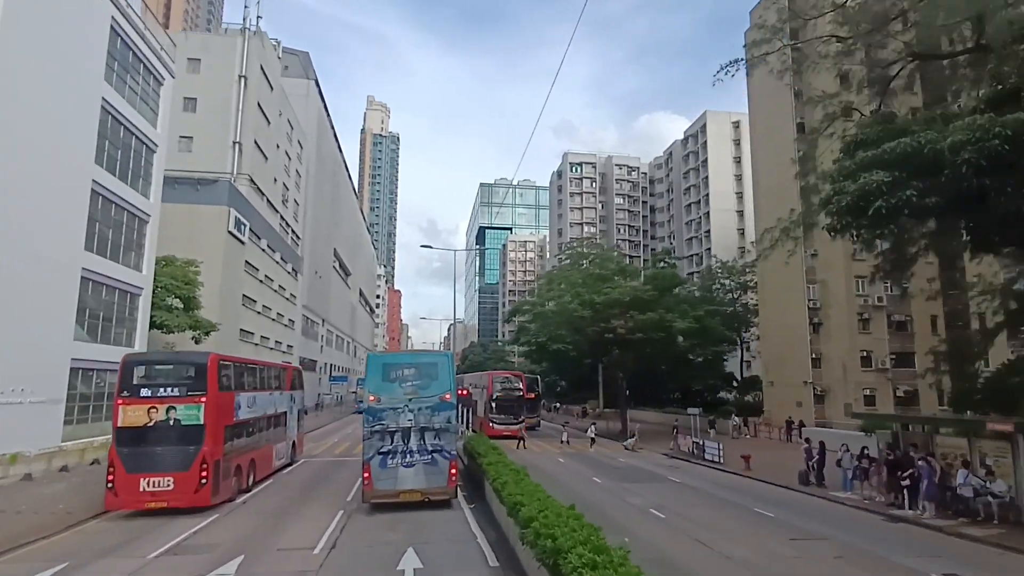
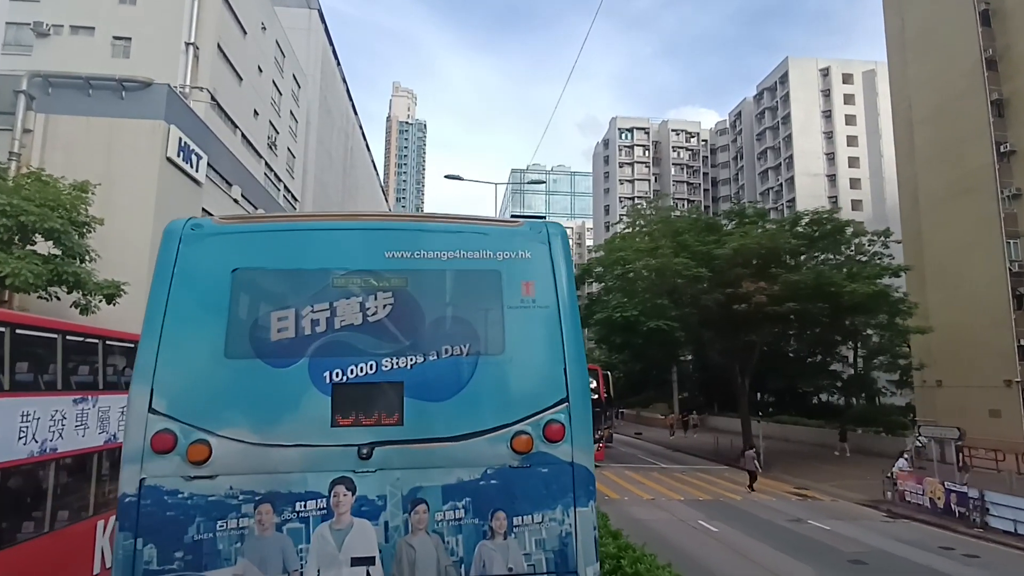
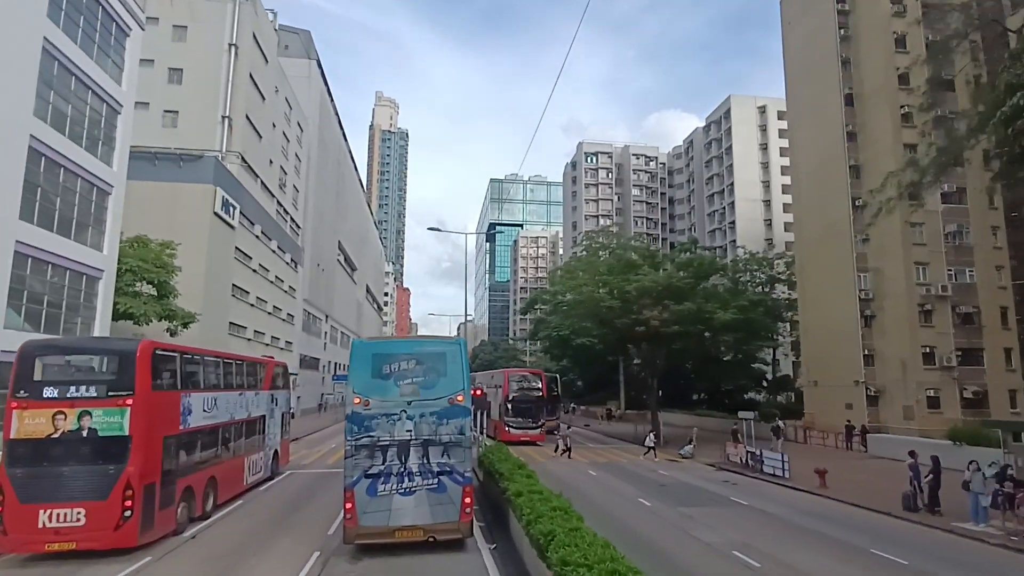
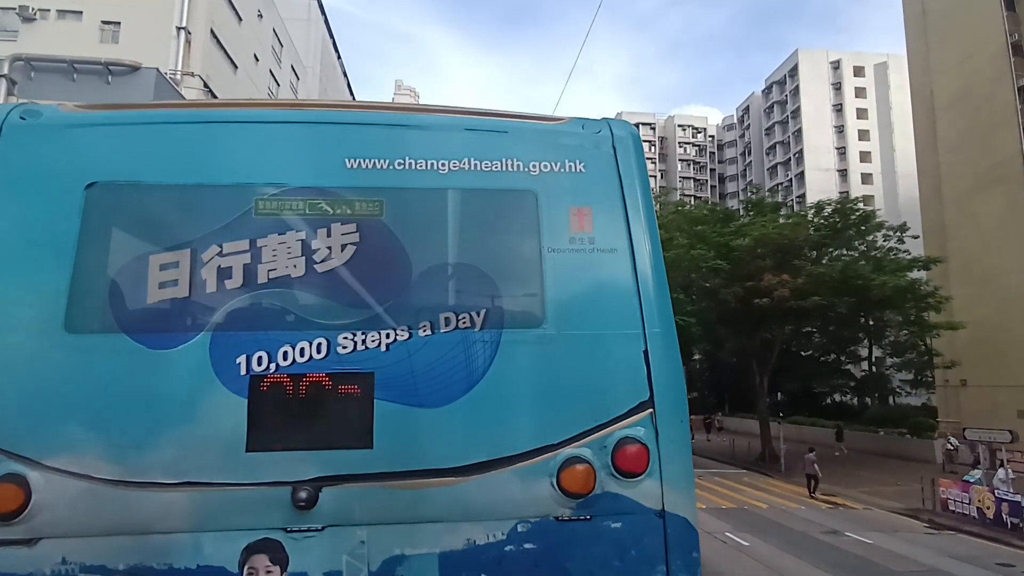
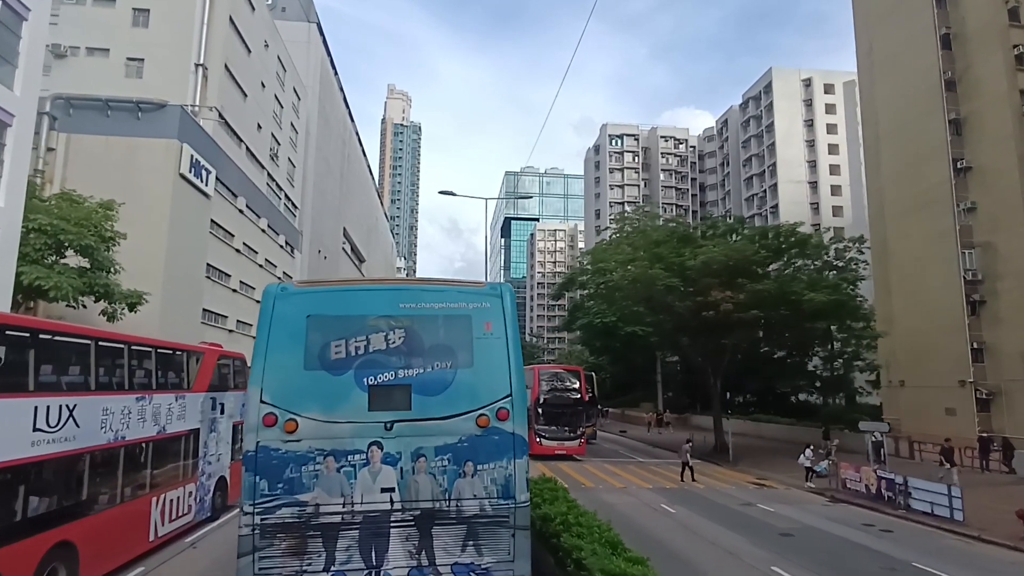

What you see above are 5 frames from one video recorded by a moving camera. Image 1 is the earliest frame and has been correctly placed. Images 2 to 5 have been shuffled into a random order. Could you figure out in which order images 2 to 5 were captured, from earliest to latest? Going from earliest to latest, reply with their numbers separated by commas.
3, 5, 2, 4
